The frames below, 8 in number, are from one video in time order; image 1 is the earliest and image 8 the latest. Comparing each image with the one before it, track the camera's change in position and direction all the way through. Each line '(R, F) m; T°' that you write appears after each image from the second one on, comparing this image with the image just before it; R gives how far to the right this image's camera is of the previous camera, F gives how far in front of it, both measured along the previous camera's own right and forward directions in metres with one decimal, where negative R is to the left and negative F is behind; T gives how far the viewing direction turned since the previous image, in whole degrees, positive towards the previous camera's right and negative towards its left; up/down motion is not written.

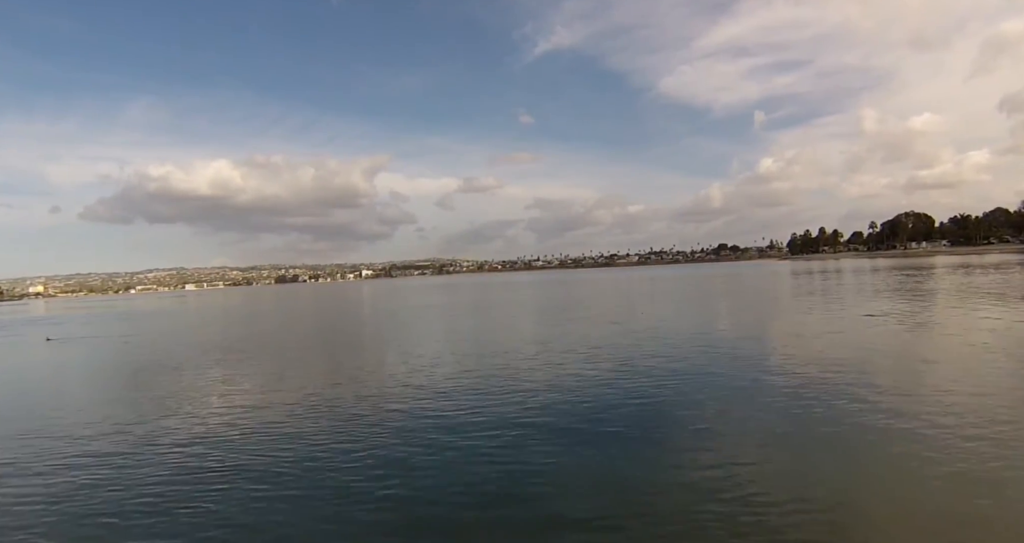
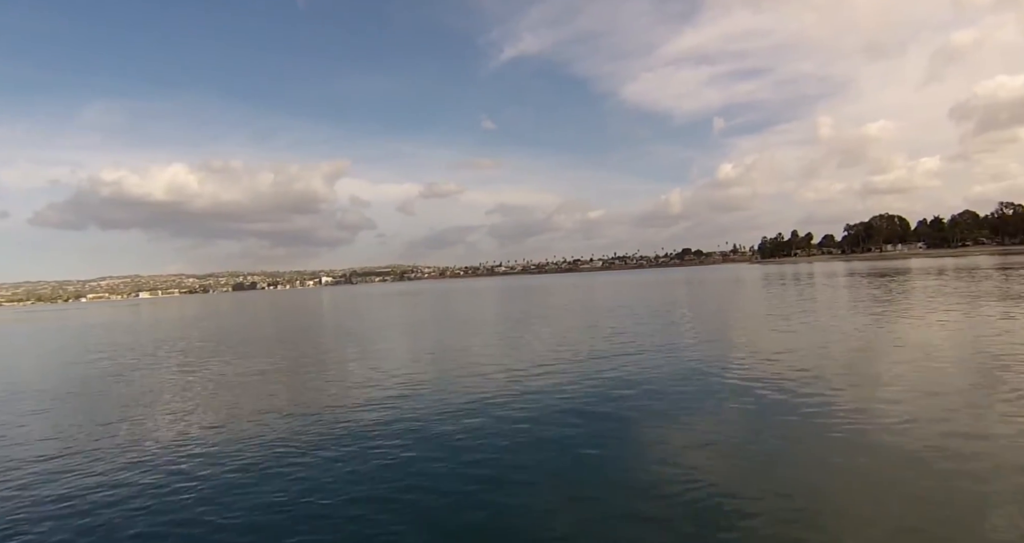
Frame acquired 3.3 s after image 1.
(-0.8, +1.0) m; +3°
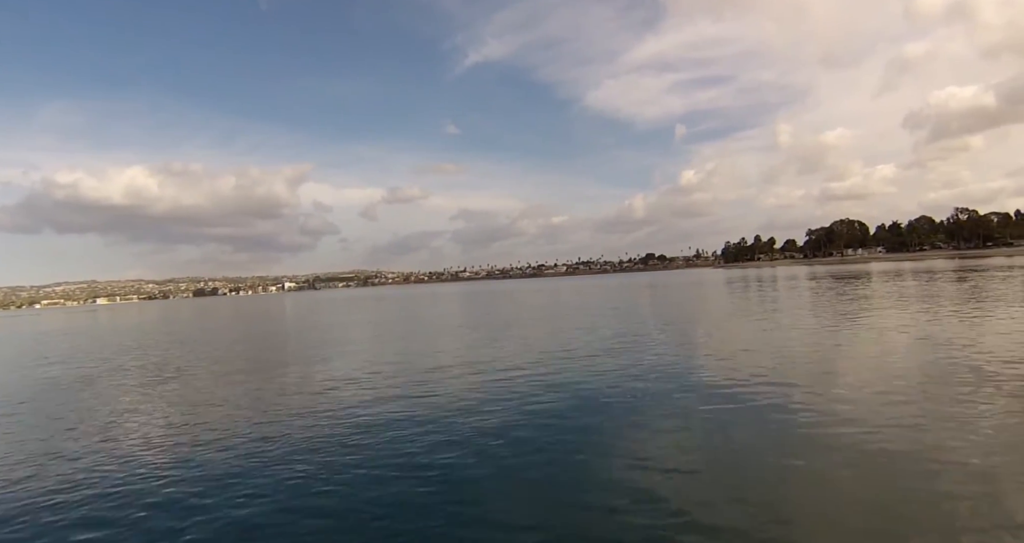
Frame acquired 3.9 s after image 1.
(-0.6, -0.1) m; +3°
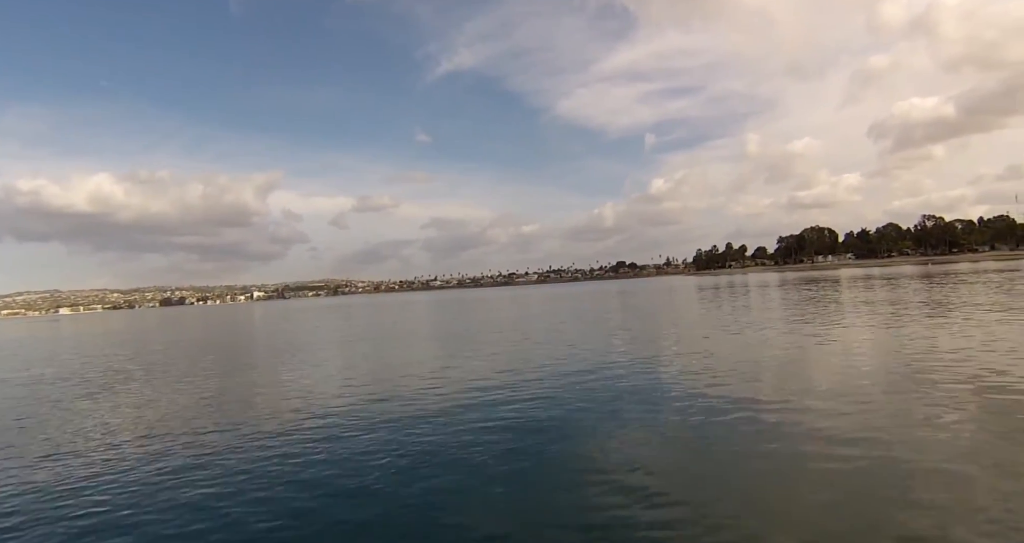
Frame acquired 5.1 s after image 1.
(-0.5, 0.0) m; +2°
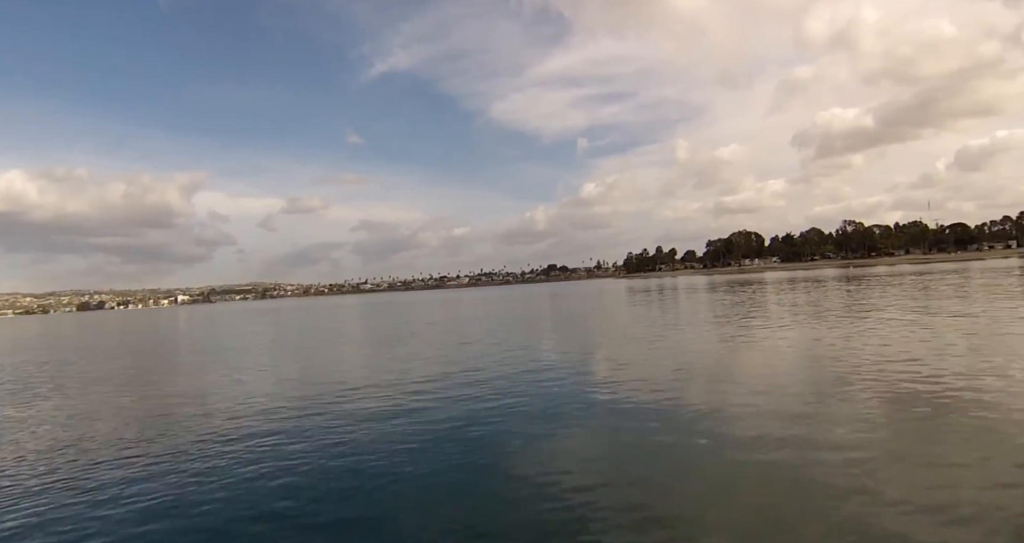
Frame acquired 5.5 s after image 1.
(-0.5, +1.1) m; +6°
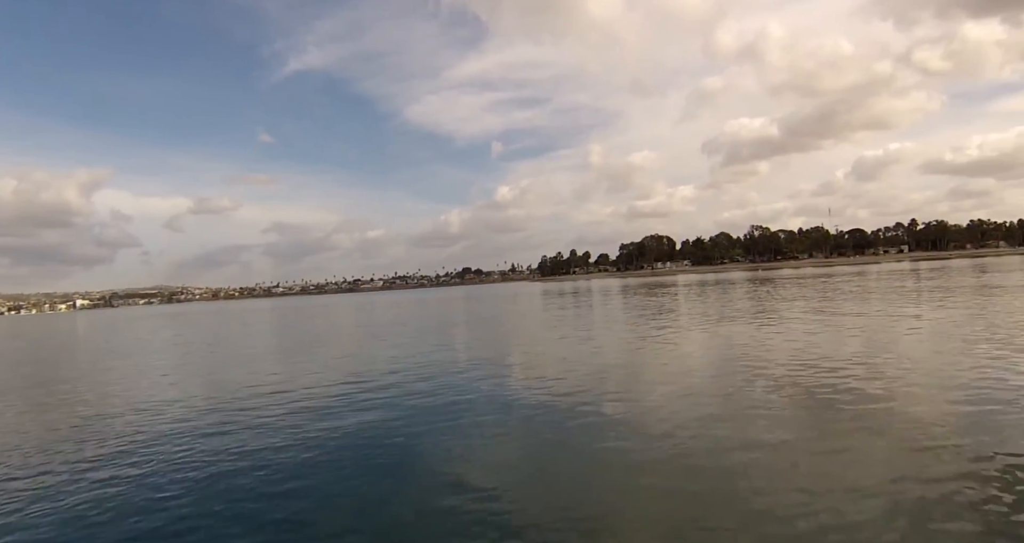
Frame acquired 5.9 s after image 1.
(-1.1, +1.3) m; +7°
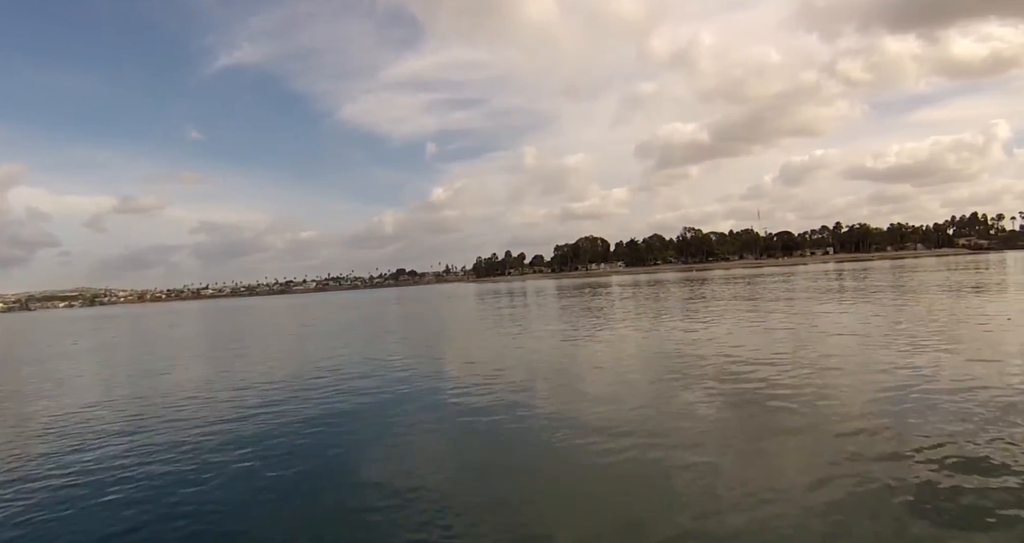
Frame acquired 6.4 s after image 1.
(-0.7, +1.6) m; +6°
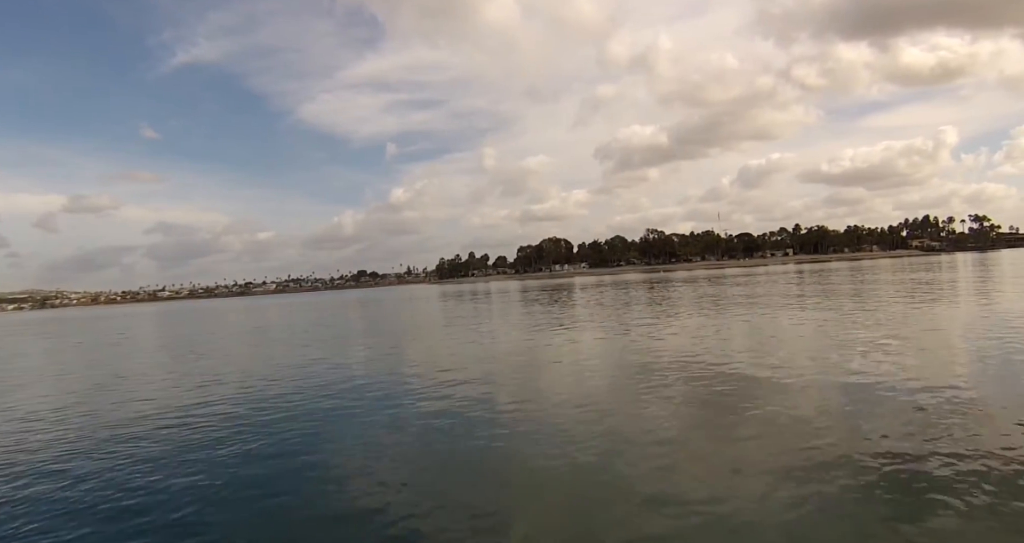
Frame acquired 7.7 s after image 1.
(-0.4, +0.9) m; +4°
